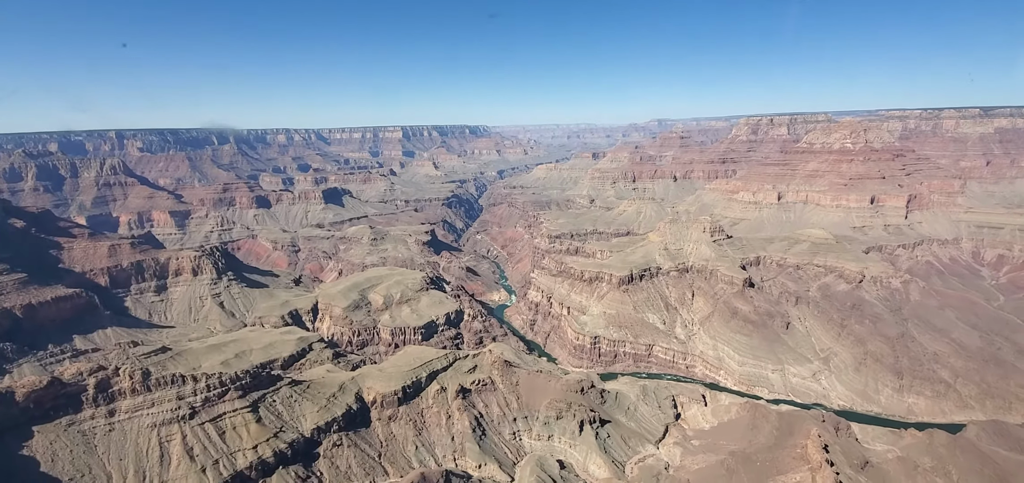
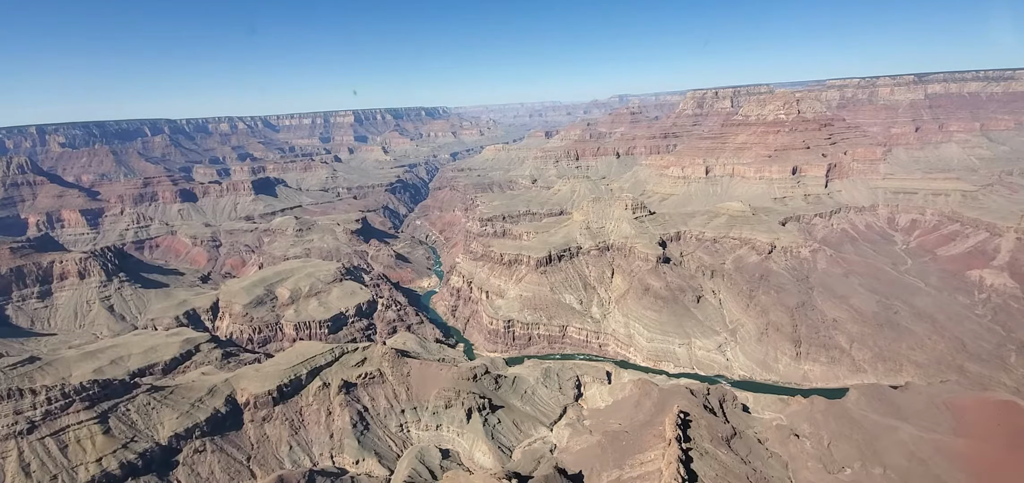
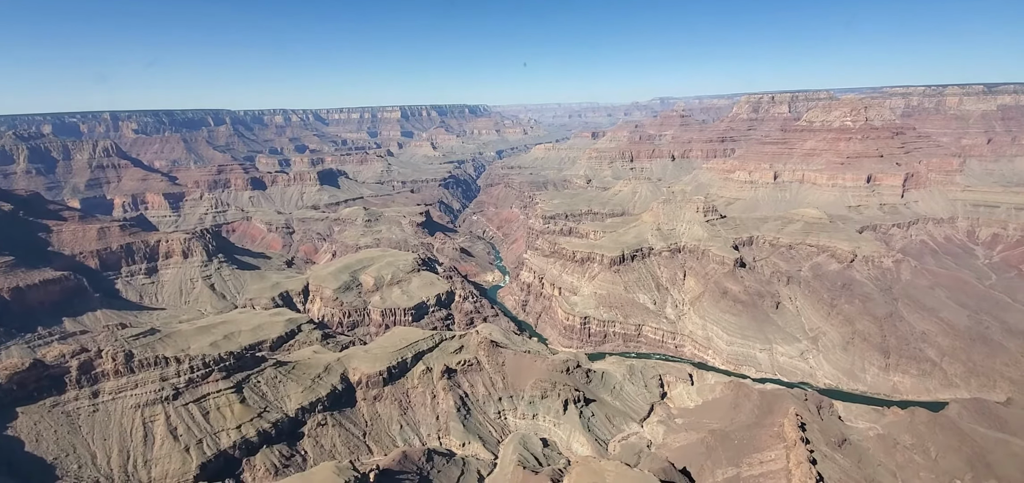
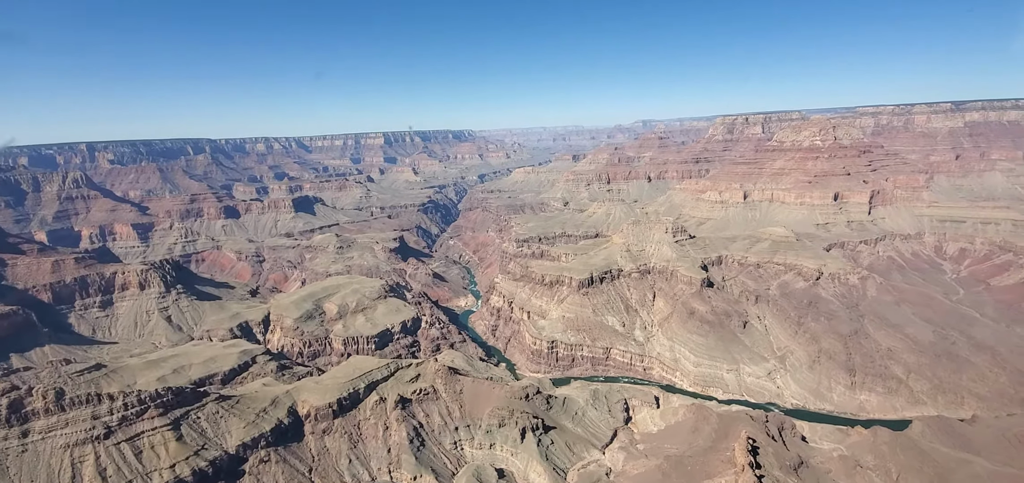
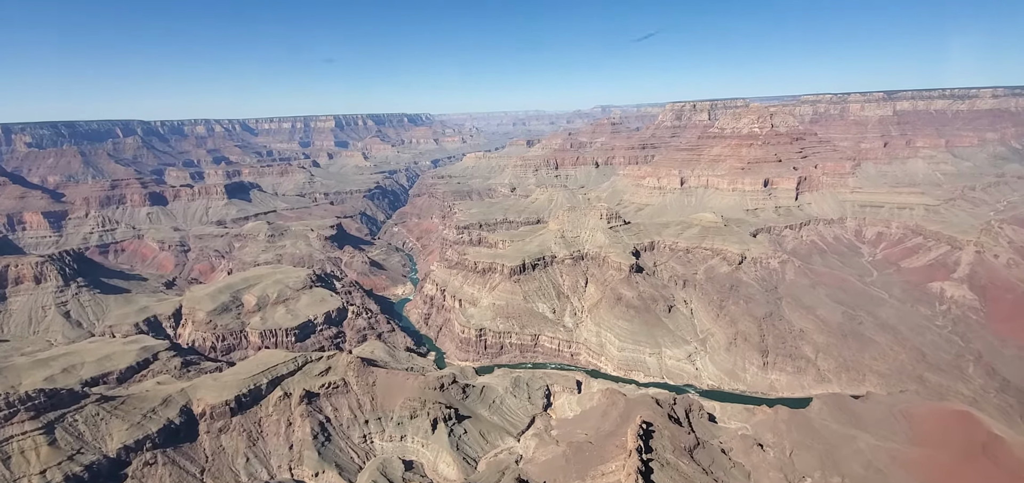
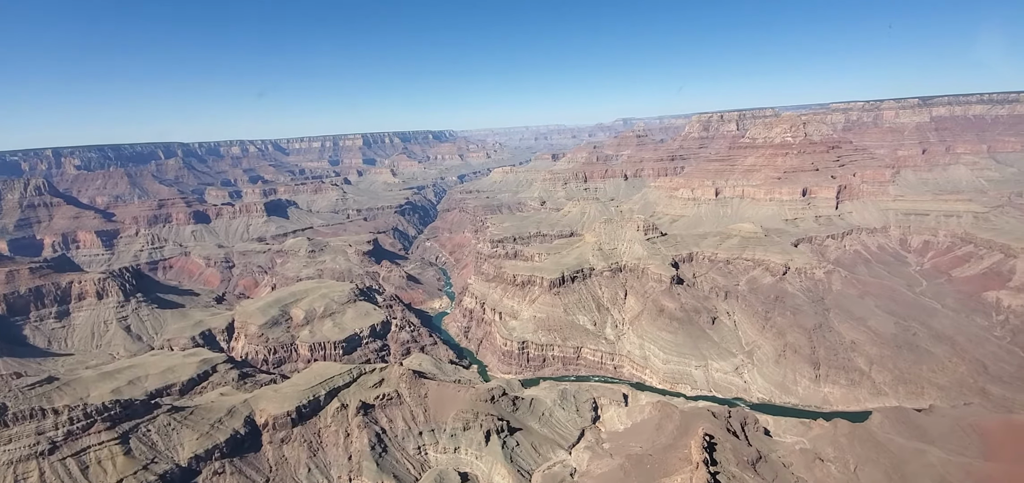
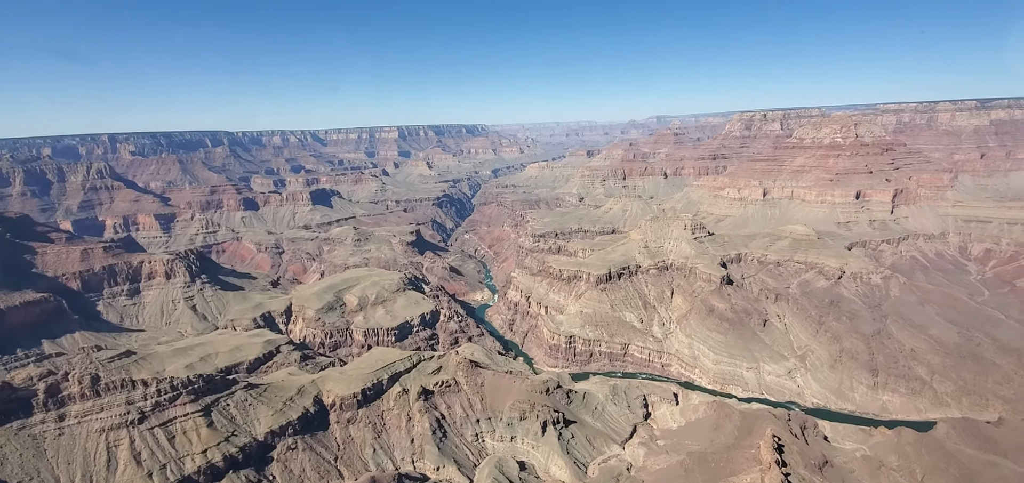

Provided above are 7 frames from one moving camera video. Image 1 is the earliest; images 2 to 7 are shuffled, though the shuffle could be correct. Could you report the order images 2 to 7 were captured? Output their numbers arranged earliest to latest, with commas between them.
3, 7, 4, 6, 2, 5
